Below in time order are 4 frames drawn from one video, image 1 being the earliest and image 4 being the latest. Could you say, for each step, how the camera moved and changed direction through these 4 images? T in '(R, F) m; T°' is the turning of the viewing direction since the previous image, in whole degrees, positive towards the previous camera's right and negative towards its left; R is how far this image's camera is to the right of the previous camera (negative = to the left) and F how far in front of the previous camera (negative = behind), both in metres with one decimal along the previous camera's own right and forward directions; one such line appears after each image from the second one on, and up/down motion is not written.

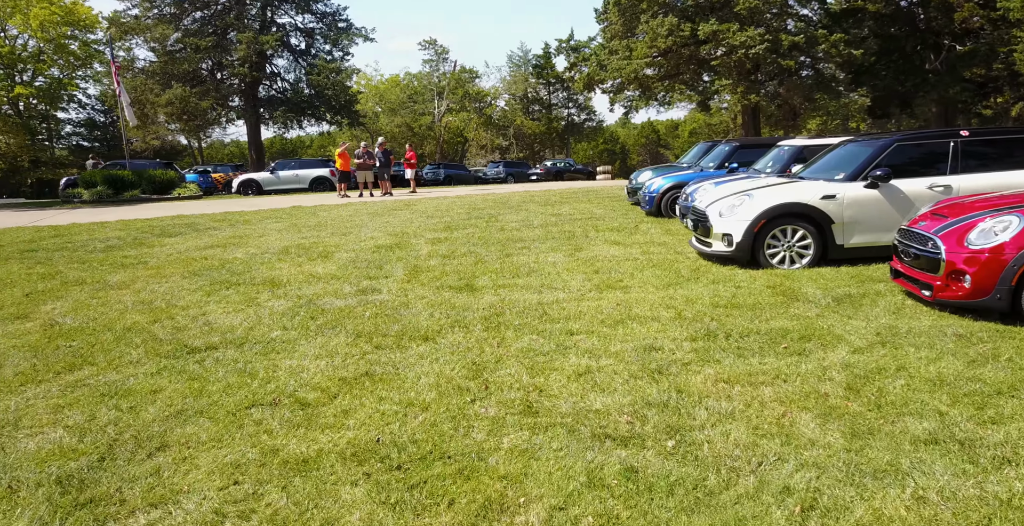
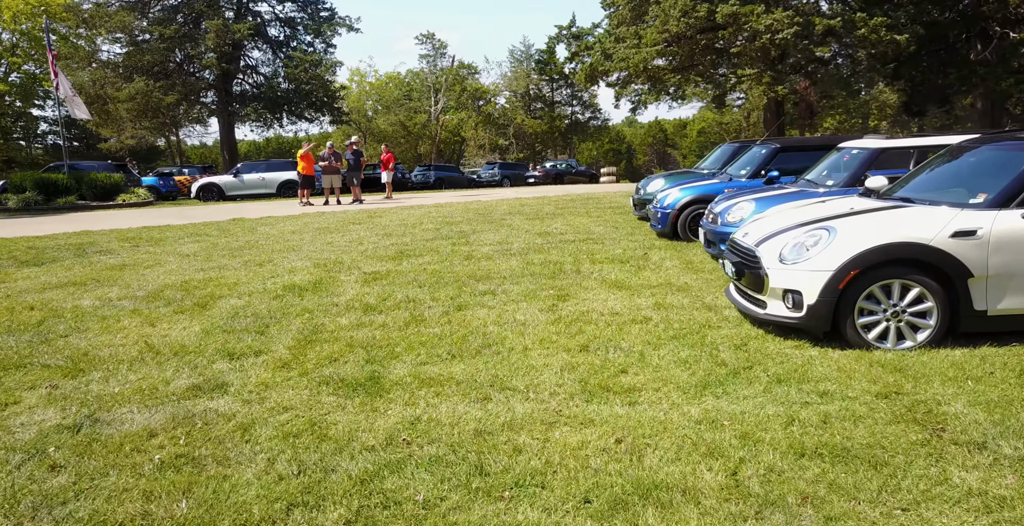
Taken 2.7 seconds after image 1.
(+0.4, +2.8) m; 0°
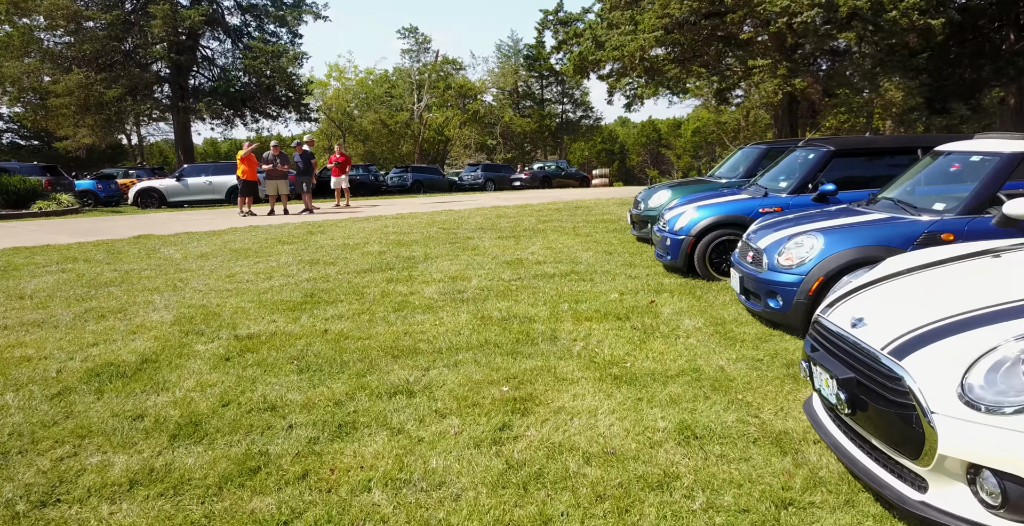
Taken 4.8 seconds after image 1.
(+0.4, +2.6) m; +1°
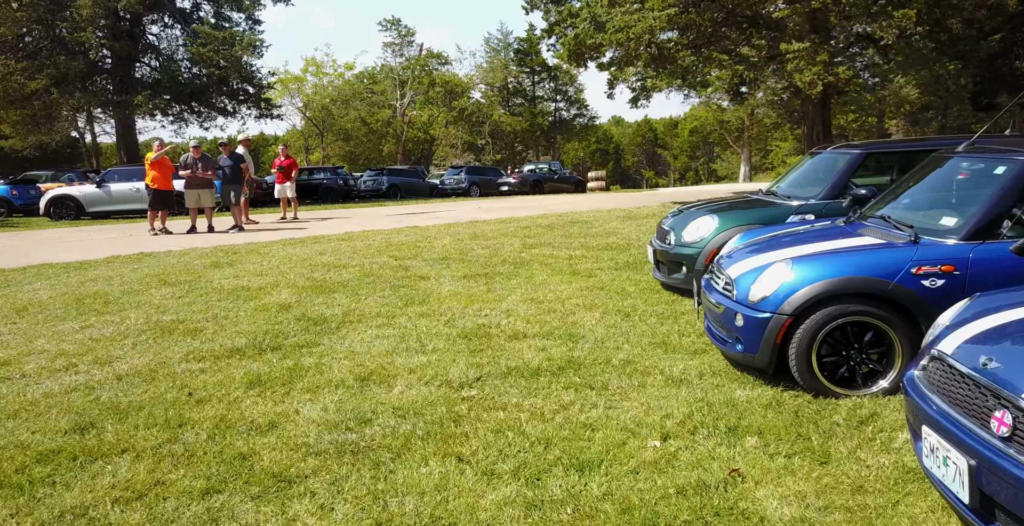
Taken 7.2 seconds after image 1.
(+0.2, +3.1) m; +1°
